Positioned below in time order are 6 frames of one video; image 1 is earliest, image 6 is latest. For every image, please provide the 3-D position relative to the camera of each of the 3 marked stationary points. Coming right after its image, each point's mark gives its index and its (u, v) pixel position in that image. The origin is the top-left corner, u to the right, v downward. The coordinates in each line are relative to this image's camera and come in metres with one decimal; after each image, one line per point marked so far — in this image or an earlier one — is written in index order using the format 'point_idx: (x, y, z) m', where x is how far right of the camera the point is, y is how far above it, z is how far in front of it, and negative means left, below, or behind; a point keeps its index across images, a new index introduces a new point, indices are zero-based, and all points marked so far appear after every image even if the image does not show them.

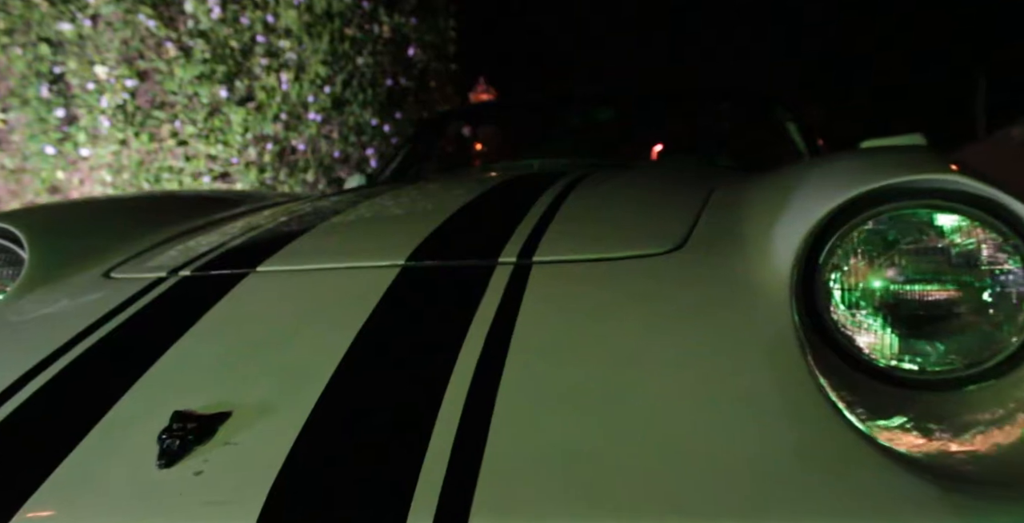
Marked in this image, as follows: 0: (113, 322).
0: (-0.6, -0.1, +1.0) m
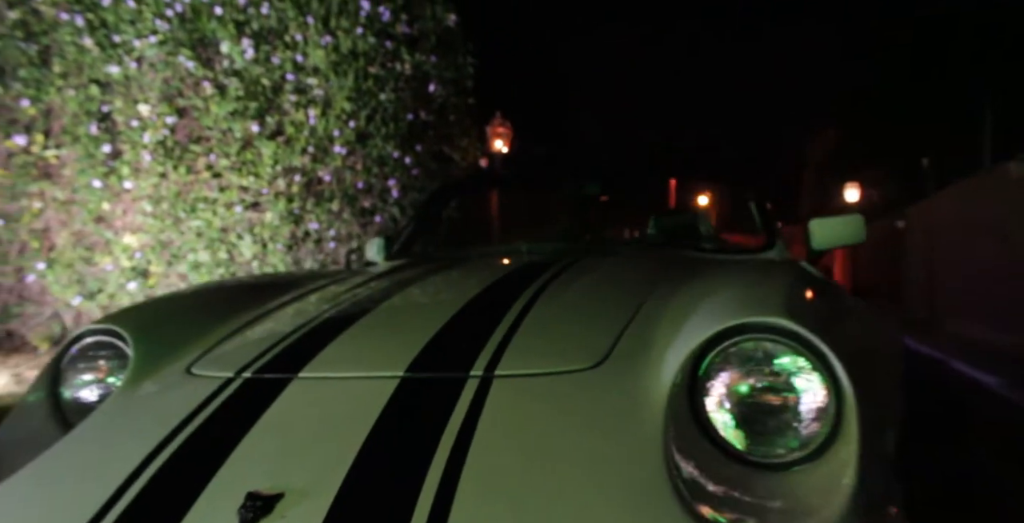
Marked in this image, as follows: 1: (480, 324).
0: (-0.7, -0.3, +1.4) m
1: (-0.1, -0.1, +1.6) m
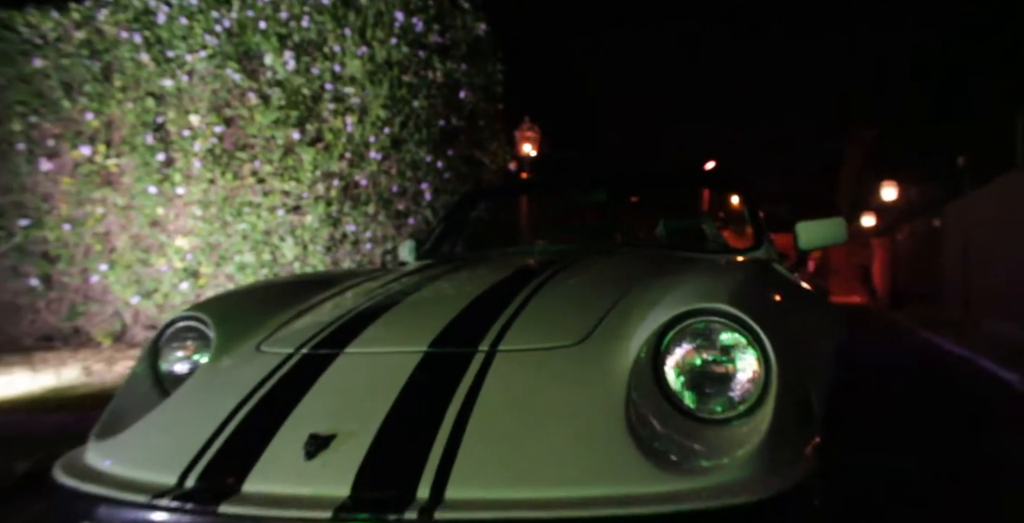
0: (-0.7, -0.3, +1.8) m
1: (-0.1, -0.1, +2.0) m
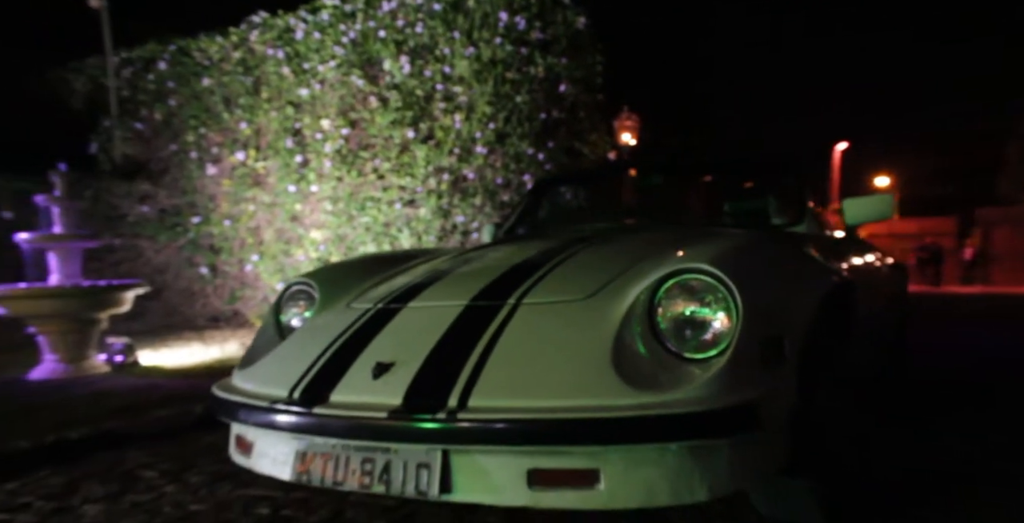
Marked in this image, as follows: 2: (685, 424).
0: (-0.6, -0.2, +2.4) m
1: (0.0, 0.0, +2.4) m
2: (+0.4, -0.4, +1.7) m
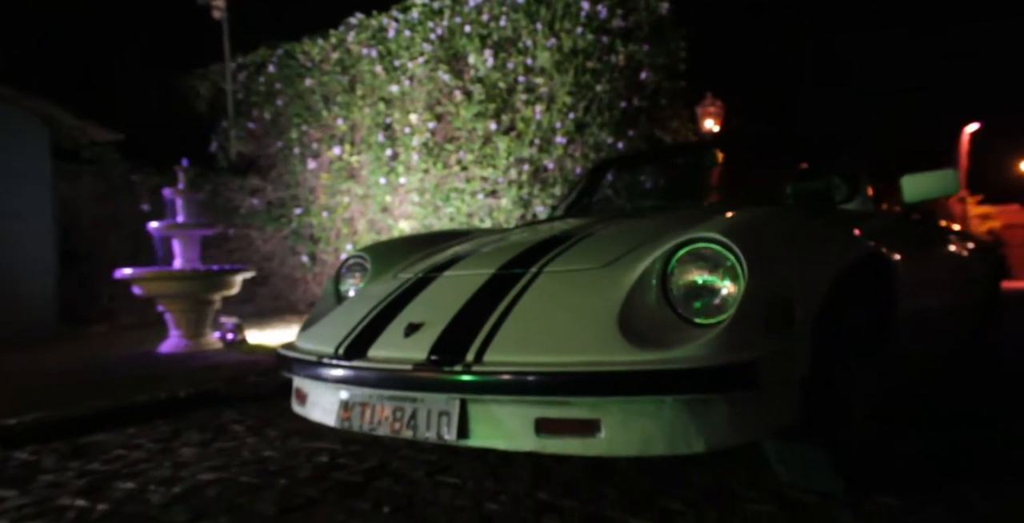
0: (-0.4, -0.1, +2.6) m
1: (+0.2, +0.1, +2.6) m
2: (+0.4, -0.3, +1.8) m
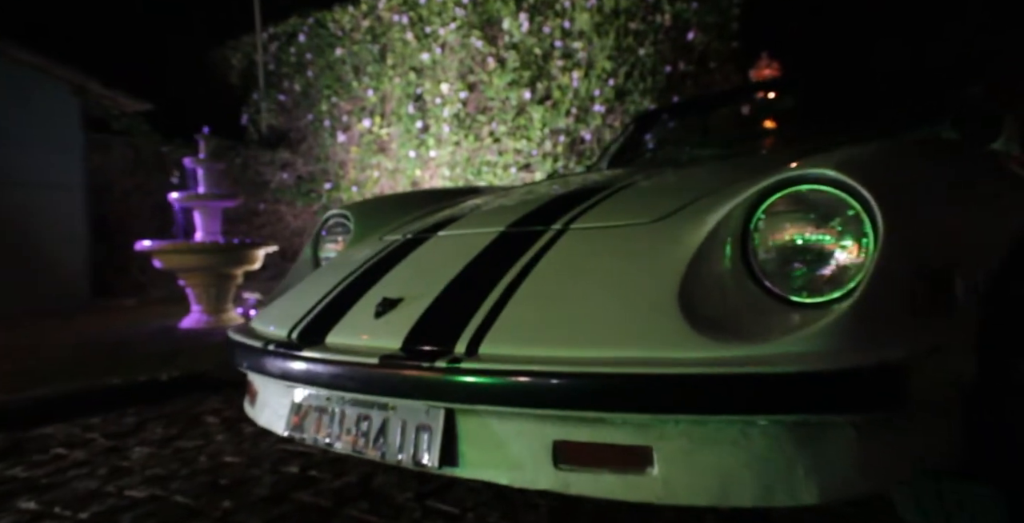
0: (-0.4, 0.0, +2.0) m
1: (+0.2, +0.2, +1.9) m
2: (+0.4, -0.2, +1.1) m
